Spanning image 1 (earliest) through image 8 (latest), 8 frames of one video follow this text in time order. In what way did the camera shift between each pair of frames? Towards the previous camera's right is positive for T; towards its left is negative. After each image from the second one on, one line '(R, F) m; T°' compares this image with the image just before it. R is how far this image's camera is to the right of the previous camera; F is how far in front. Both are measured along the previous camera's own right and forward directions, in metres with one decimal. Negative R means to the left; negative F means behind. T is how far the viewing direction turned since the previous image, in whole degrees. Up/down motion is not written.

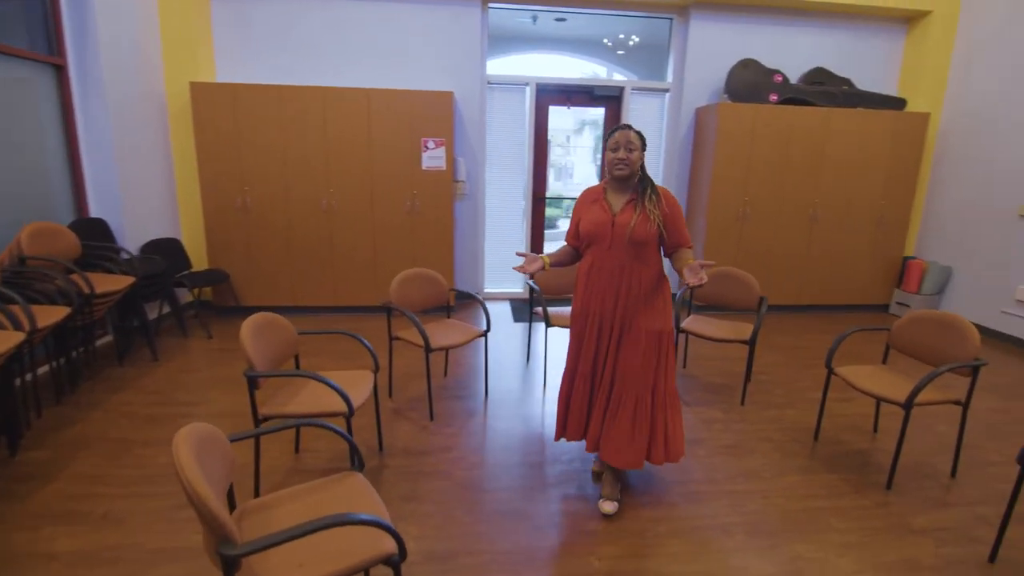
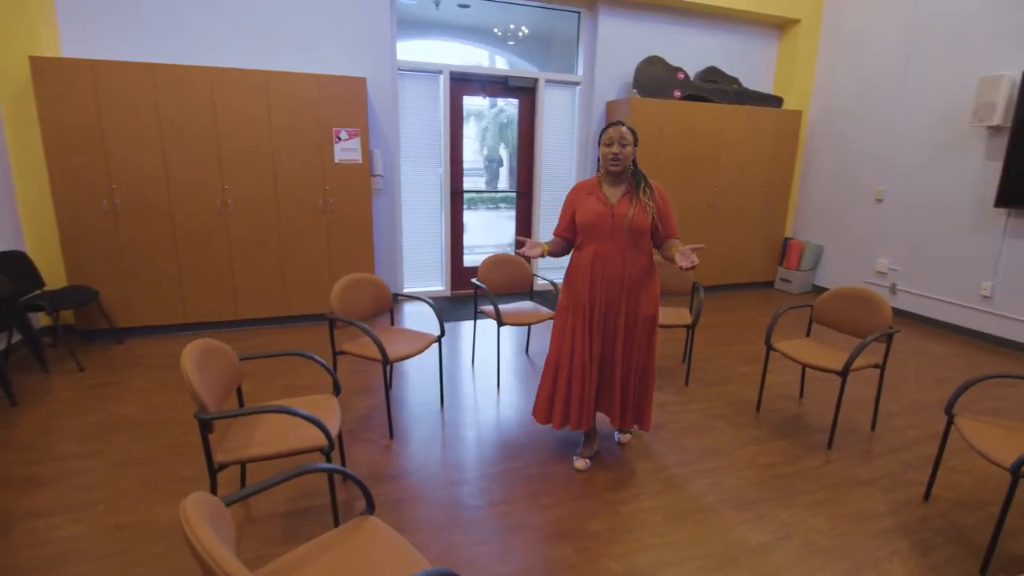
(-0.4, +0.2) m; +13°
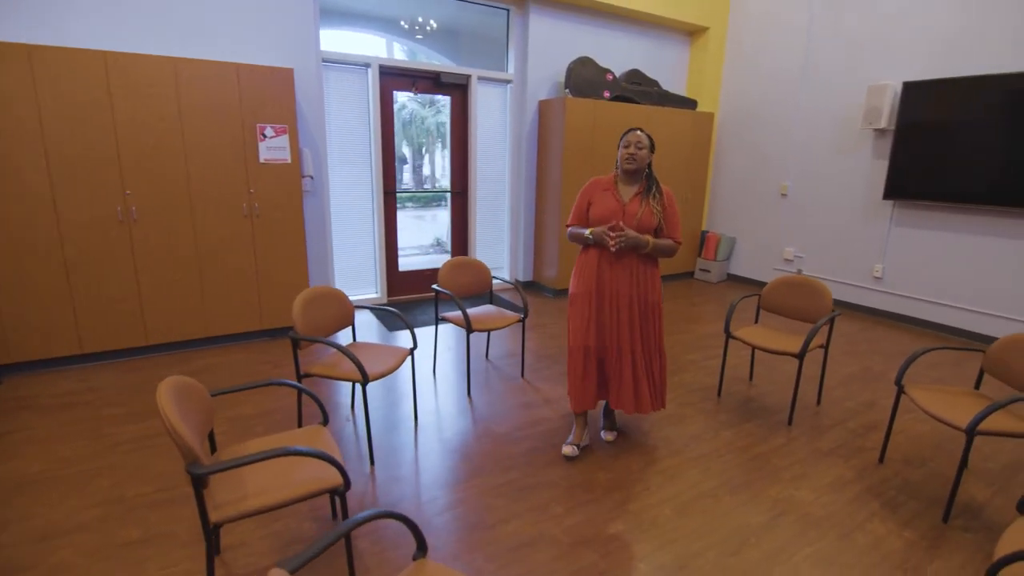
(-0.4, +0.1) m; +11°
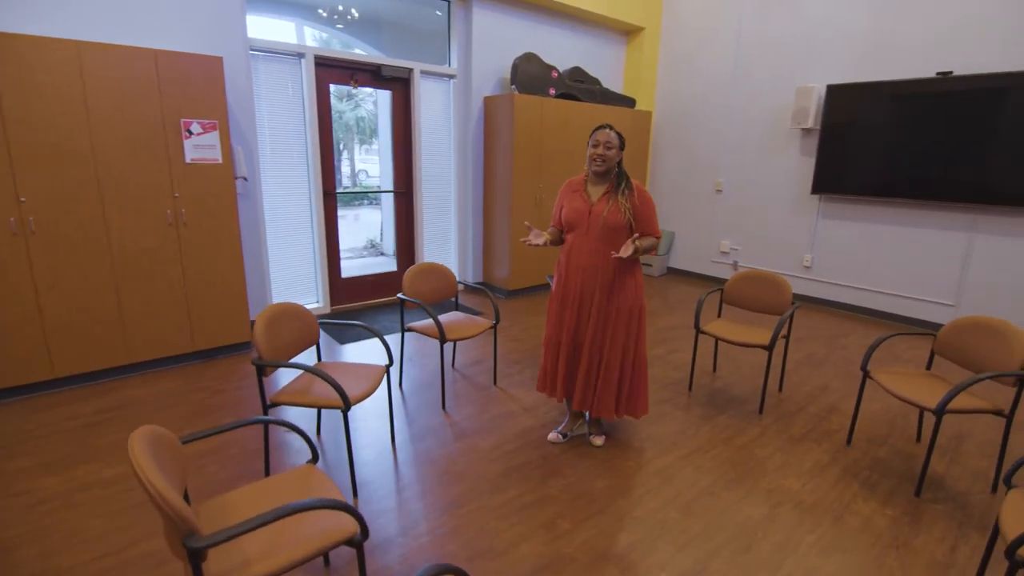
(-0.3, +0.1) m; +9°
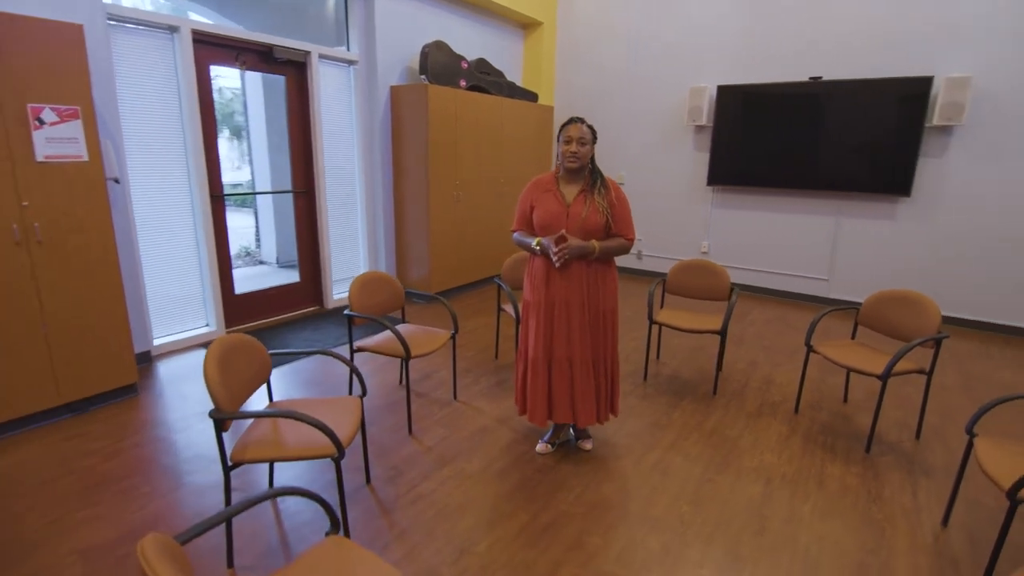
(-0.6, +0.3) m; +15°
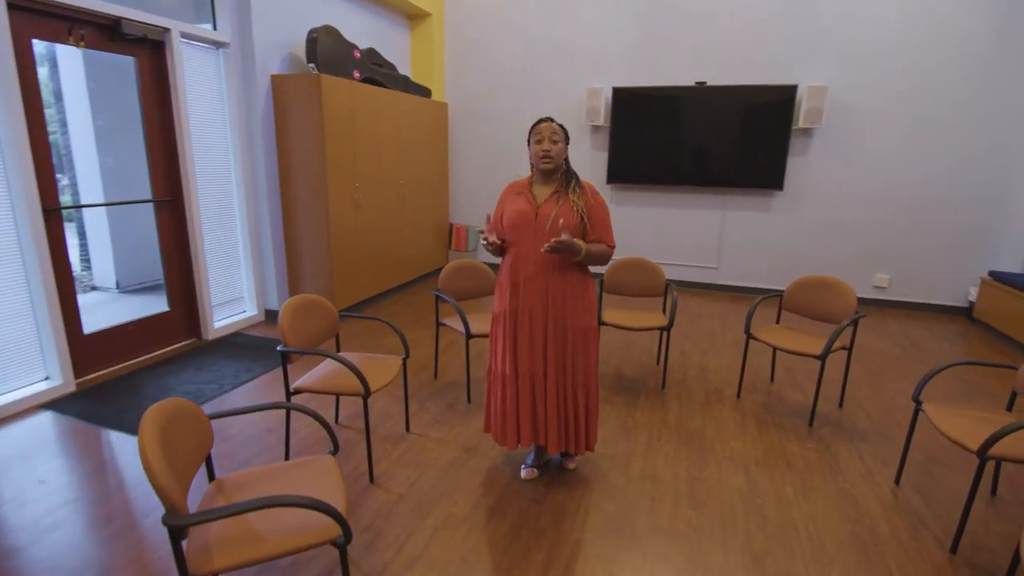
(-0.5, +0.3) m; +16°
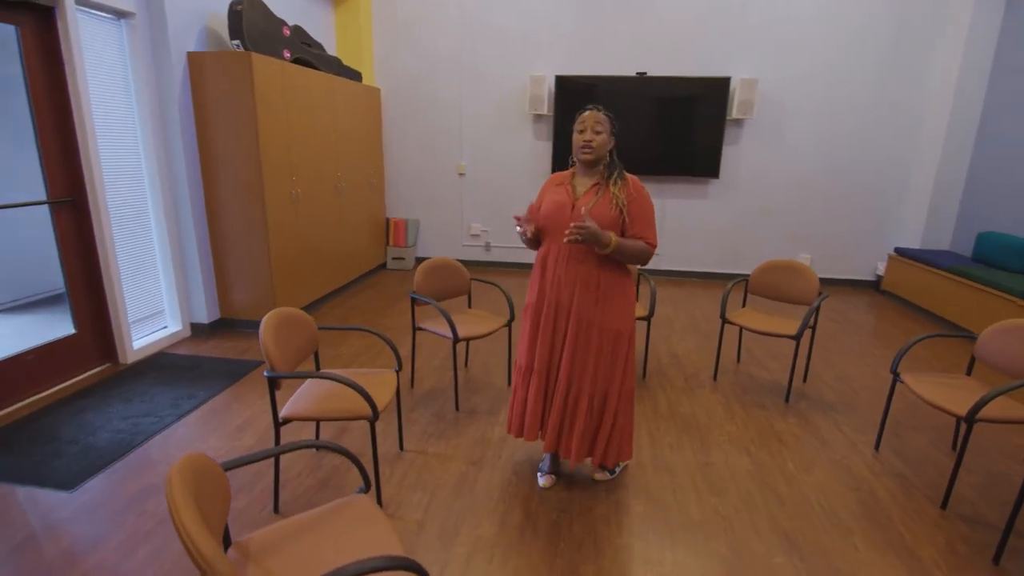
(-0.5, +0.2) m; +11°
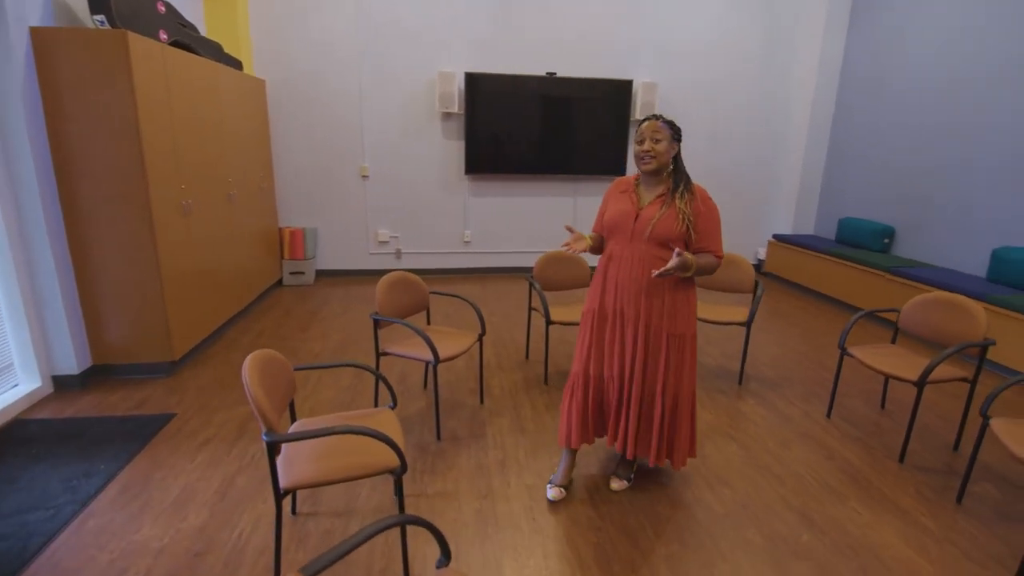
(-0.6, +0.3) m; +15°
